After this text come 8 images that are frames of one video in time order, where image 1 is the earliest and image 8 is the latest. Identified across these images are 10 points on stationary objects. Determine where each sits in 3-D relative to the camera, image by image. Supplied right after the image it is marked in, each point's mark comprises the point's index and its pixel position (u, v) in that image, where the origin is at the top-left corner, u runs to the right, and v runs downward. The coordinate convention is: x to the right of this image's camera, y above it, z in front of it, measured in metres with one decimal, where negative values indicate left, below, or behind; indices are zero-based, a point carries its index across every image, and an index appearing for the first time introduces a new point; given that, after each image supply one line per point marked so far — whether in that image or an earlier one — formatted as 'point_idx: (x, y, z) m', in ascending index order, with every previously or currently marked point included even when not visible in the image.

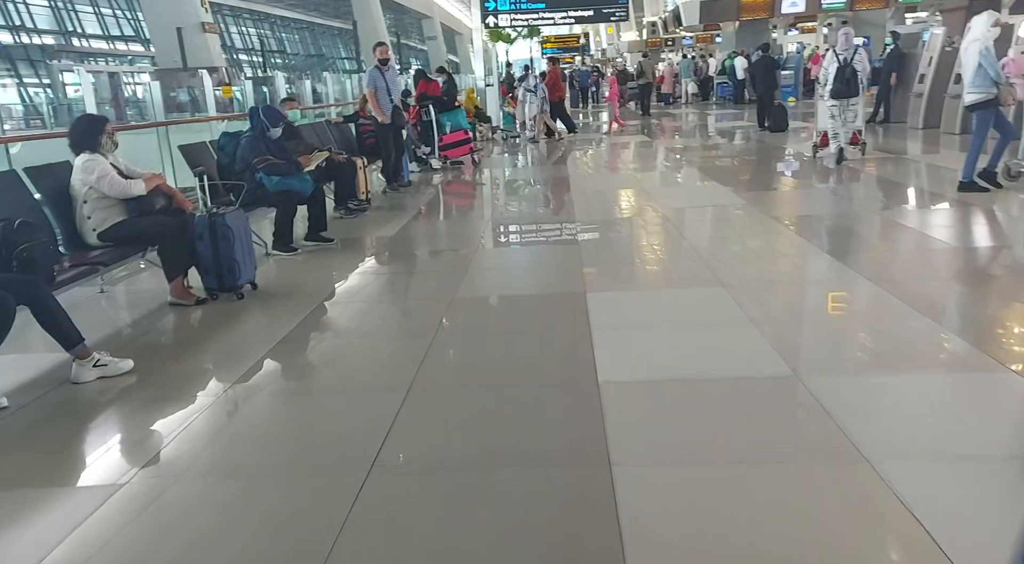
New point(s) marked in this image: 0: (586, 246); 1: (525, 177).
0: (+0.7, +0.4, +6.6) m
1: (+0.2, +1.3, +9.3) m
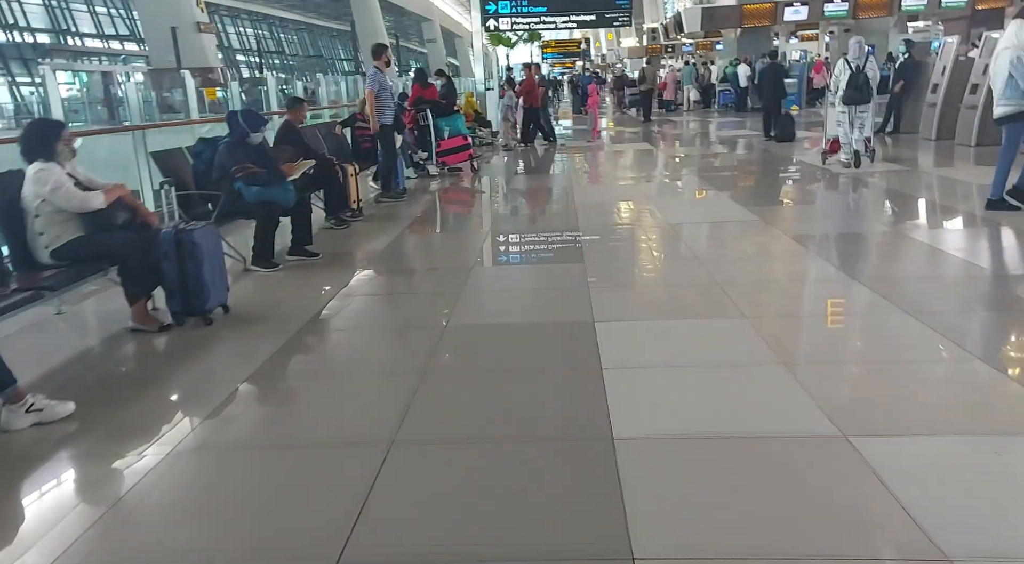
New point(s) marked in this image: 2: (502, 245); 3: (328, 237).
0: (+0.7, +0.3, +6.4) m
1: (+0.1, +1.2, +9.1) m
2: (-0.1, +0.3, +6.3) m
3: (-1.5, +0.4, +6.0) m
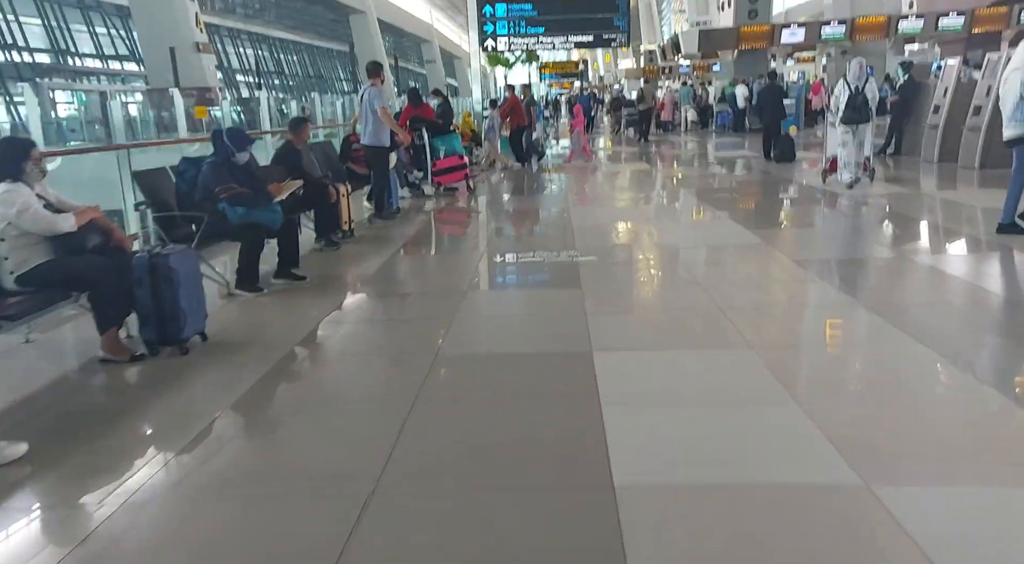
0: (+0.6, +0.1, +6.2) m
1: (+0.1, +0.9, +9.0) m
2: (-0.1, +0.1, +6.2) m
3: (-1.5, +0.2, +5.8) m
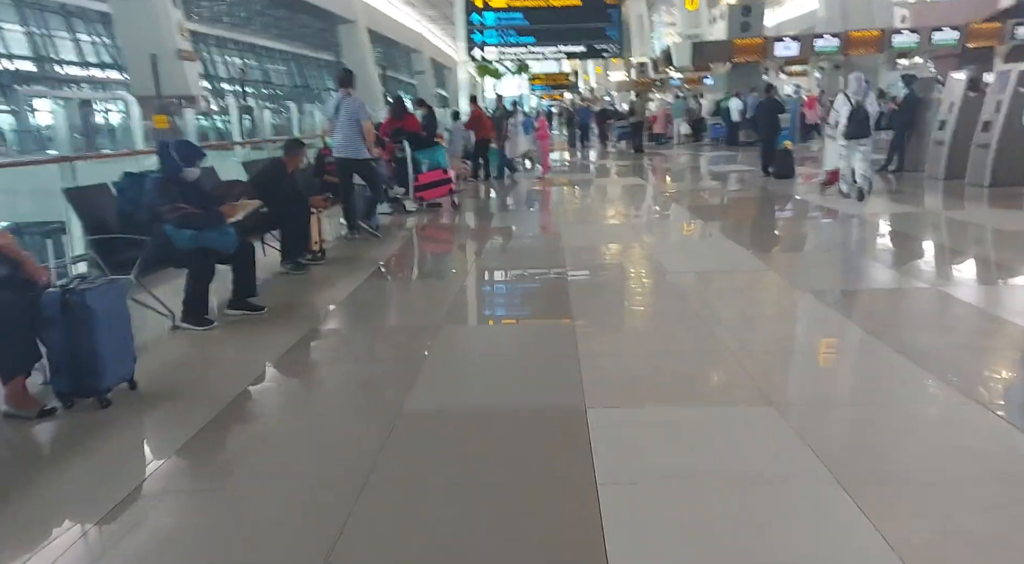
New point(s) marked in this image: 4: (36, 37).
0: (+0.5, -0.1, +5.8) m
1: (0.0, +0.7, +8.6) m
2: (-0.2, -0.1, +5.8) m
3: (-1.6, 0.0, +5.4) m
4: (-10.6, +5.4, +16.3) m
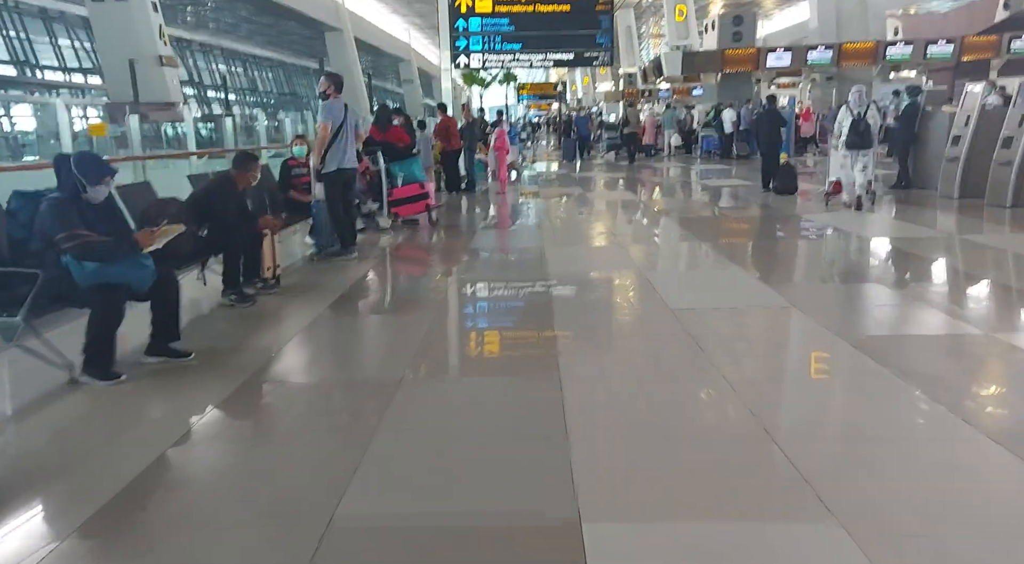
0: (+0.4, -0.3, +5.3) m
1: (-0.2, +0.5, +8.1) m
2: (-0.3, -0.2, +5.2) m
3: (-1.7, -0.2, +4.9) m
4: (-10.8, +5.2, +15.7) m
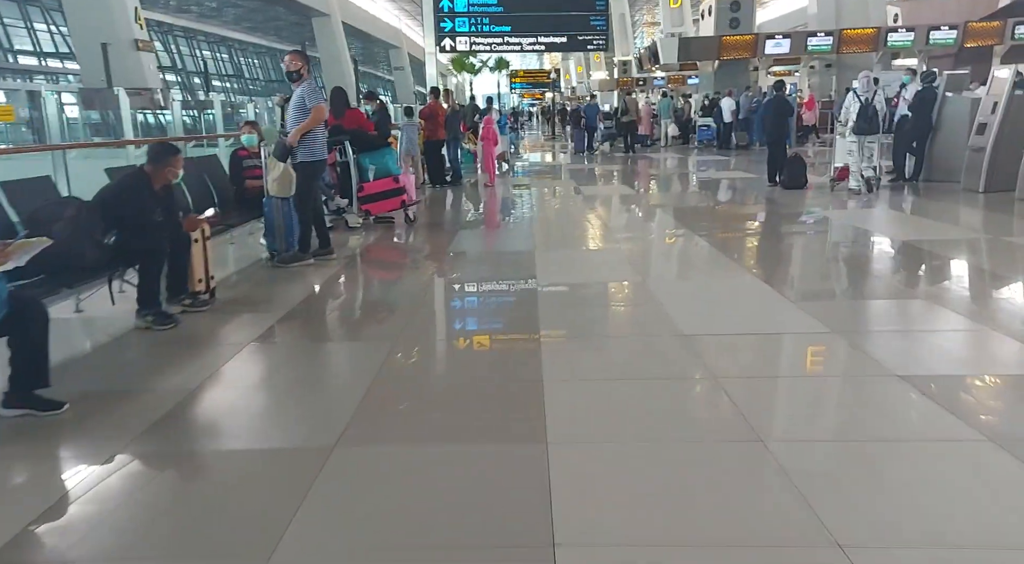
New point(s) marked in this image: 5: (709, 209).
0: (+0.3, -0.3, +4.7) m
1: (-0.4, +0.5, +7.4) m
2: (-0.4, -0.3, +4.6) m
3: (-1.8, -0.2, +4.2) m
4: (-11.1, +5.3, +14.9) m
5: (+2.5, +0.9, +9.4) m
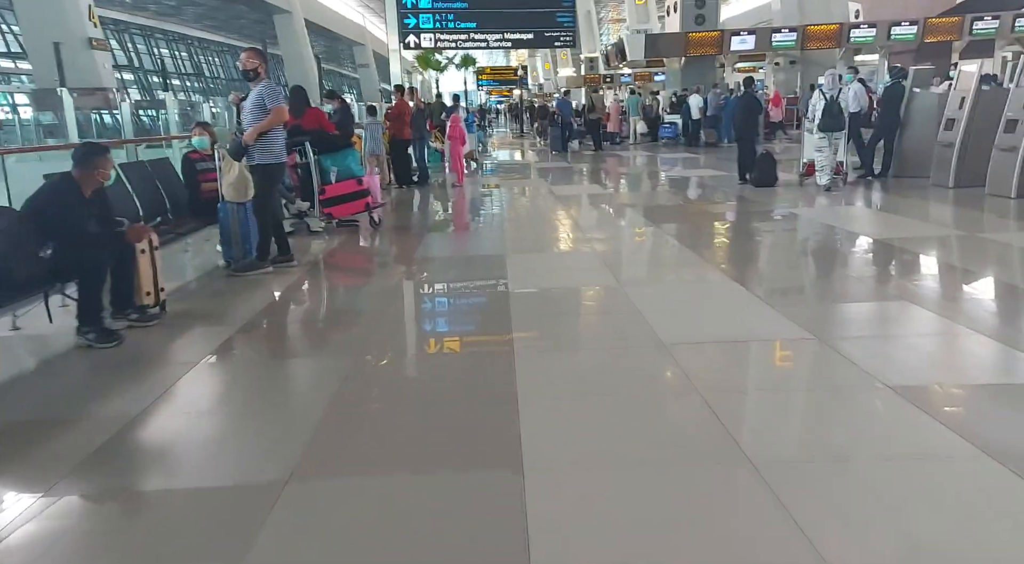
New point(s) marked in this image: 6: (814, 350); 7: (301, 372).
0: (+0.1, -0.4, +4.6) m
1: (-0.7, +0.5, +7.3) m
2: (-0.6, -0.3, +4.4) m
3: (-2.0, -0.3, +4.0) m
4: (-11.7, +5.1, +14.3) m
5: (+2.1, +0.9, +9.3) m
6: (+1.7, -0.5, +4.1) m
7: (-1.1, -0.4, +3.7) m
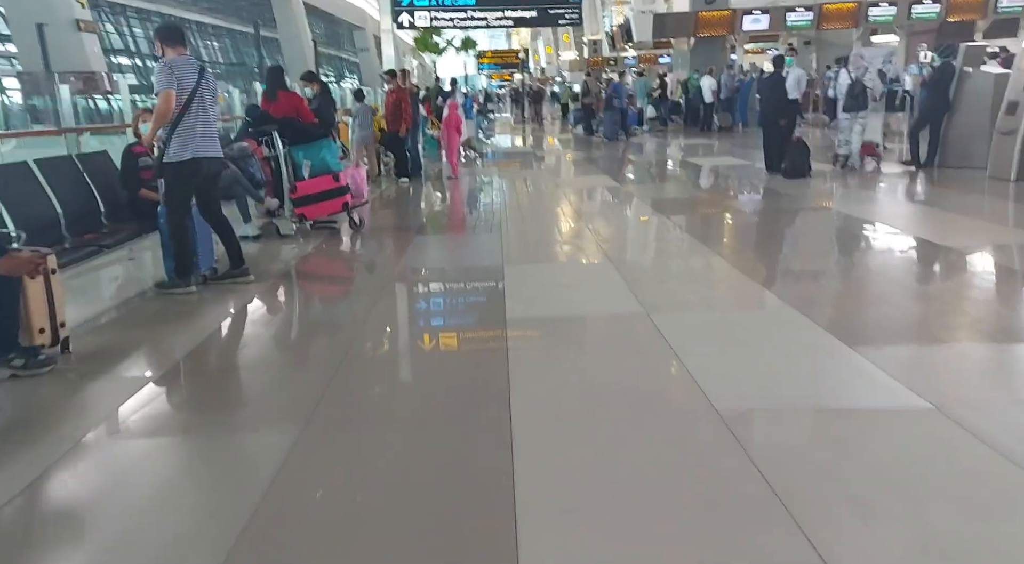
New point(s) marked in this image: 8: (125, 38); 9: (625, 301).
0: (+0.1, -0.4, +3.9) m
1: (-0.6, +0.4, +6.5) m
2: (-0.6, -0.4, +3.8) m
3: (-2.0, -0.4, +3.3) m
4: (-11.7, +5.2, +13.5) m
5: (+2.1, +1.0, +8.6) m
6: (+1.7, -0.6, +3.4) m
7: (-1.1, -0.5, +3.0) m
8: (-10.9, +6.7, +20.0) m
9: (+0.7, -0.2, +4.6) m
